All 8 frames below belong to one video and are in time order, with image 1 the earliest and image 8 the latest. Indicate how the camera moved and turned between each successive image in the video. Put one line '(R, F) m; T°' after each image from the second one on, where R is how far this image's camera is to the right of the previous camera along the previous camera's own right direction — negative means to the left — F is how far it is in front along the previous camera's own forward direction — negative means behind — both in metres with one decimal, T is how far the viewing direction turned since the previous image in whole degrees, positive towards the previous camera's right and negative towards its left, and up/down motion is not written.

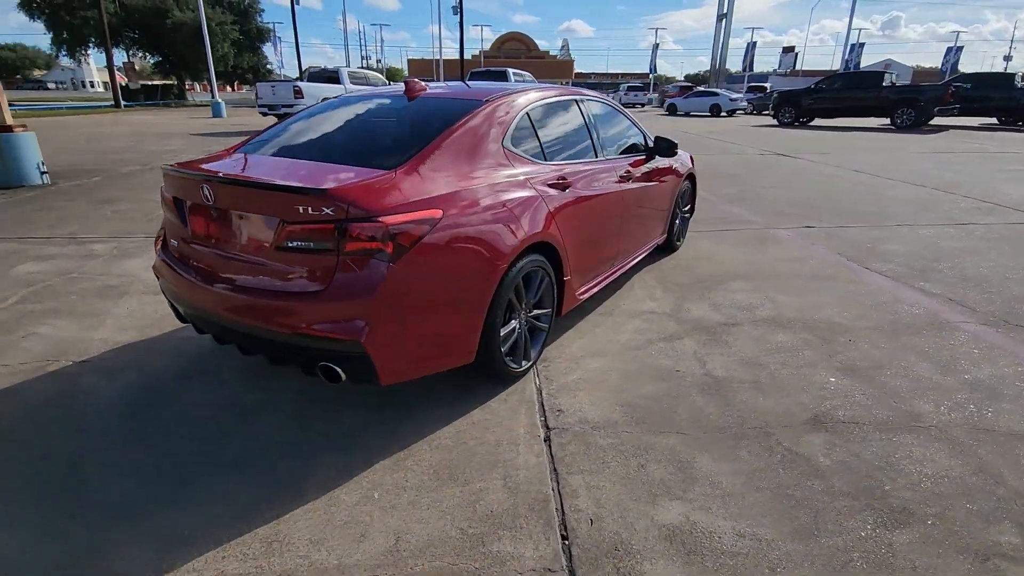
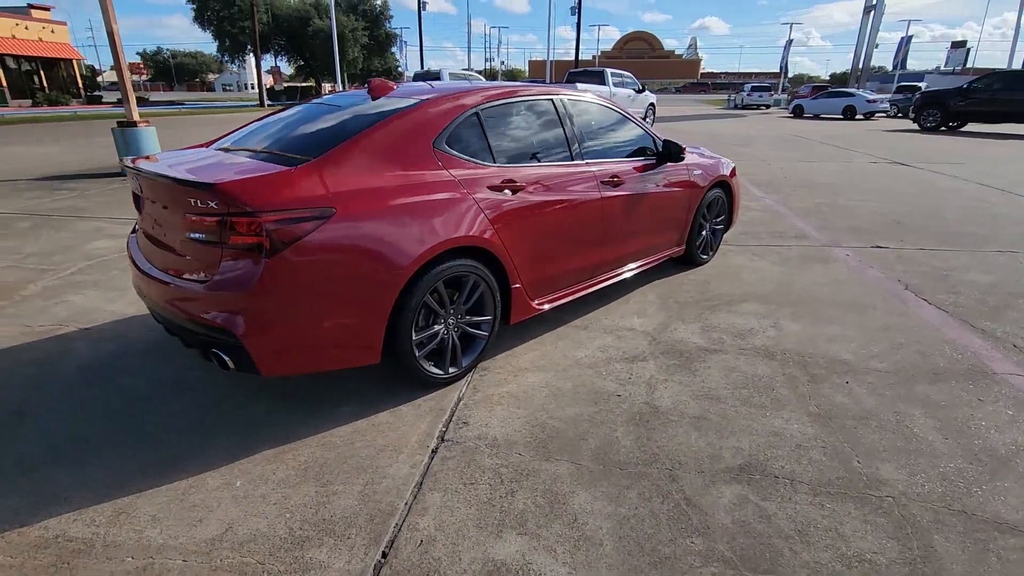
(+1.0, +0.2) m; -11°
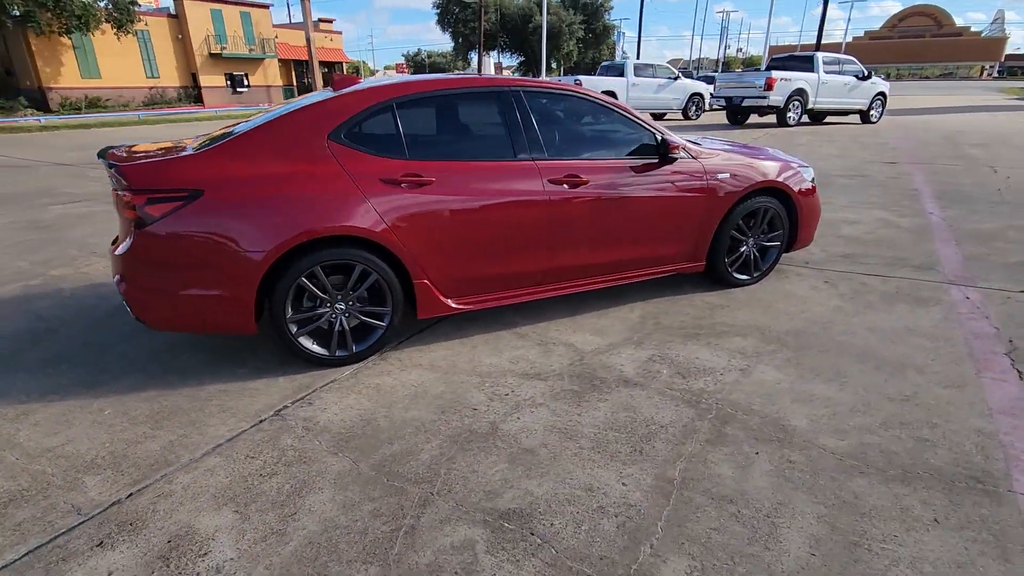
(+1.7, +0.4) m; -21°
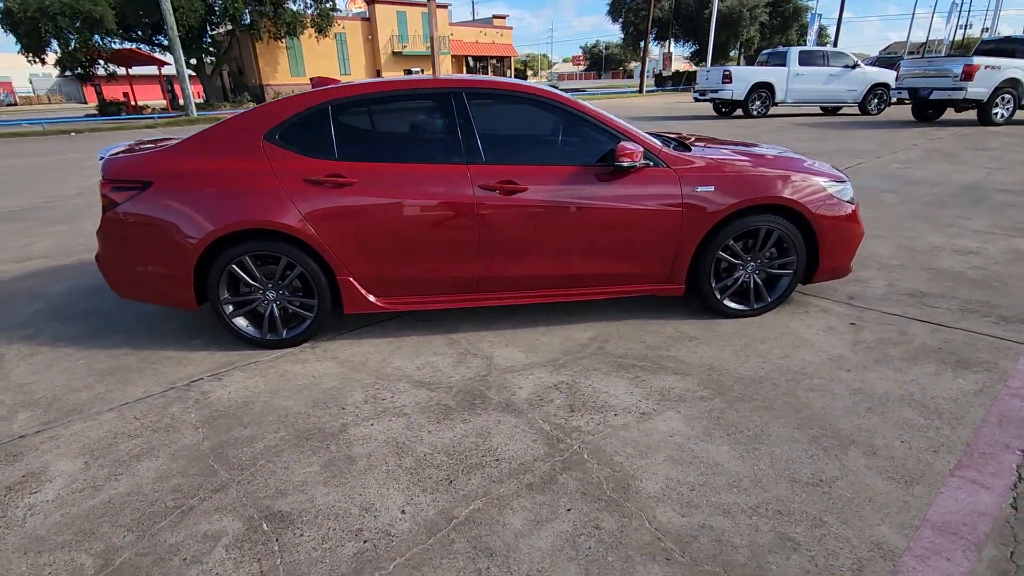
(+1.4, +0.3) m; -17°
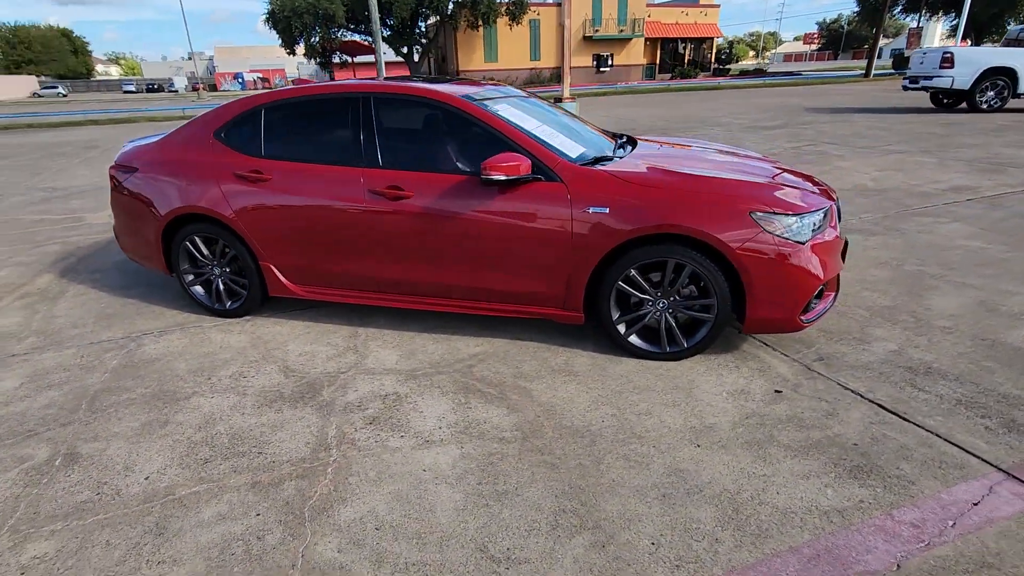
(+1.9, +0.4) m; -19°
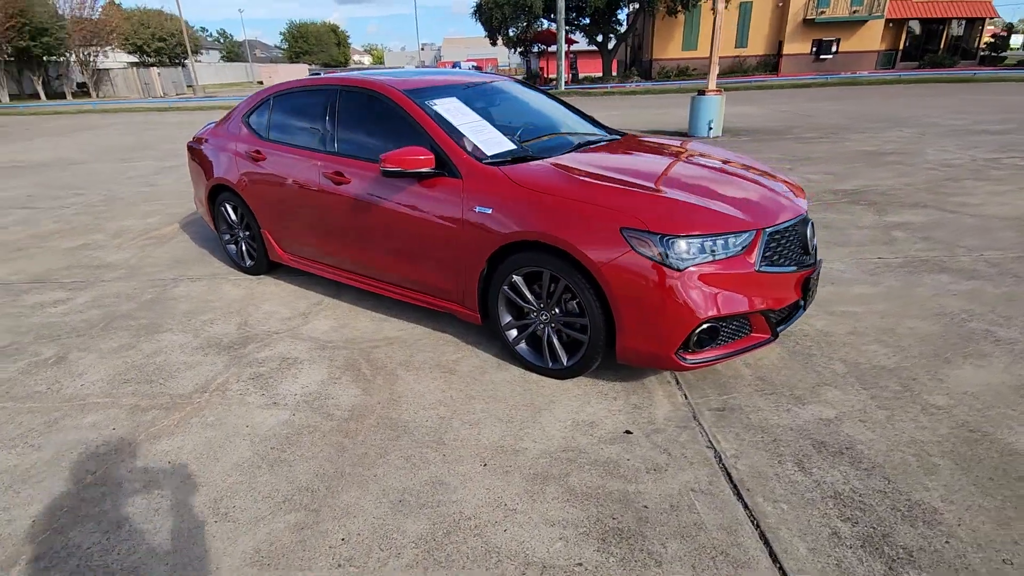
(+1.7, +0.3) m; -19°
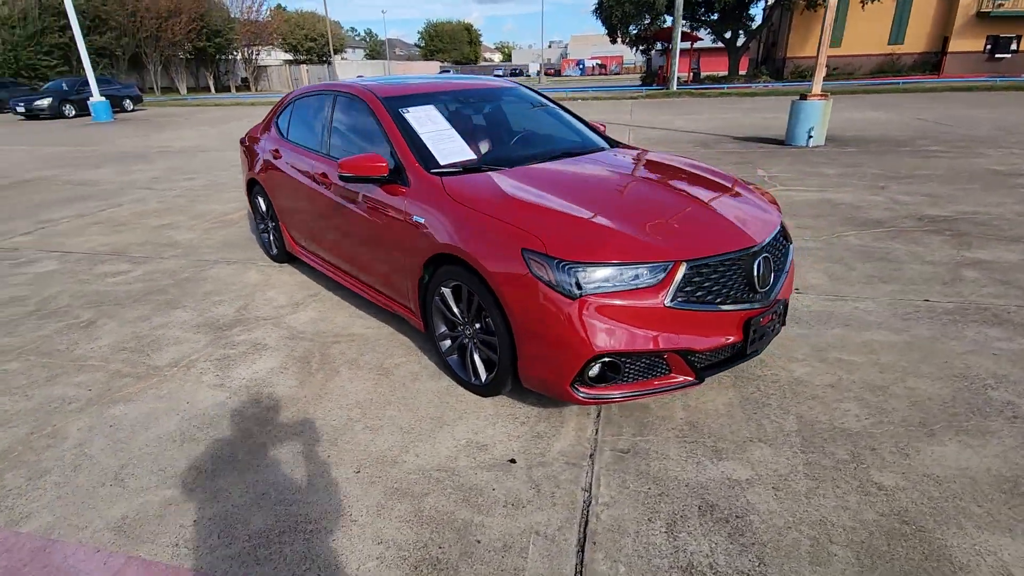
(+1.0, +0.1) m; -12°
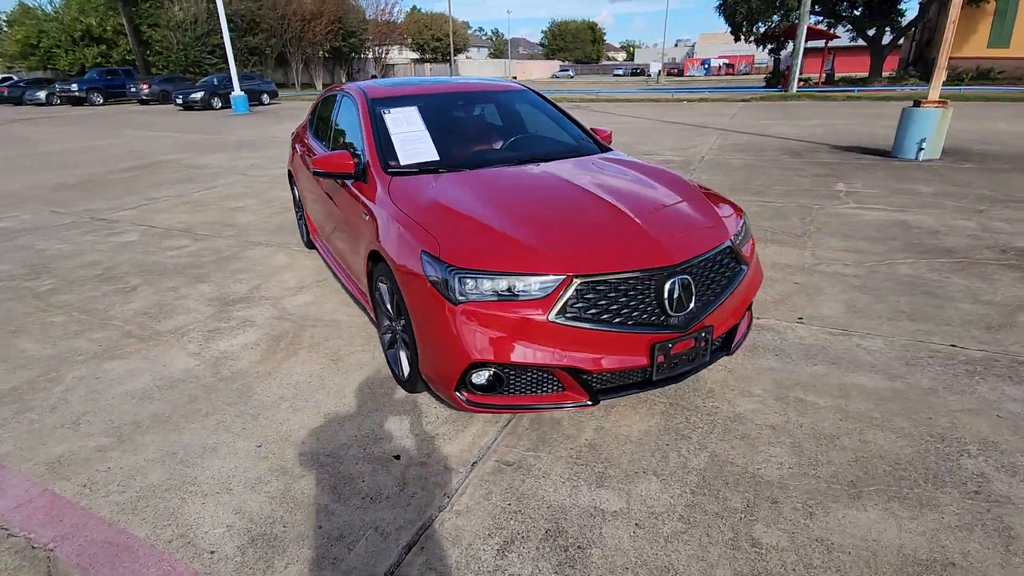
(+1.0, +0.1) m; -11°
